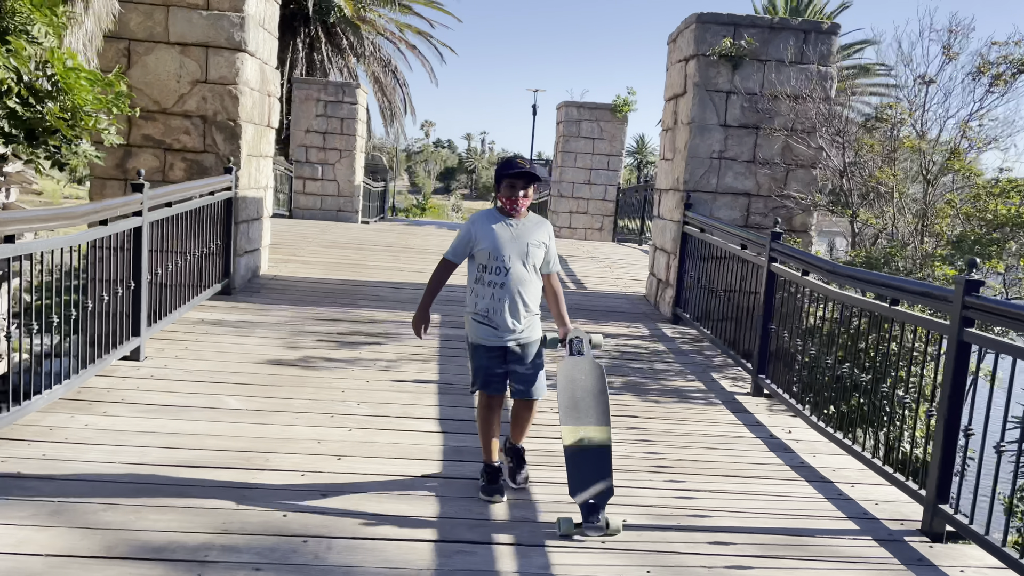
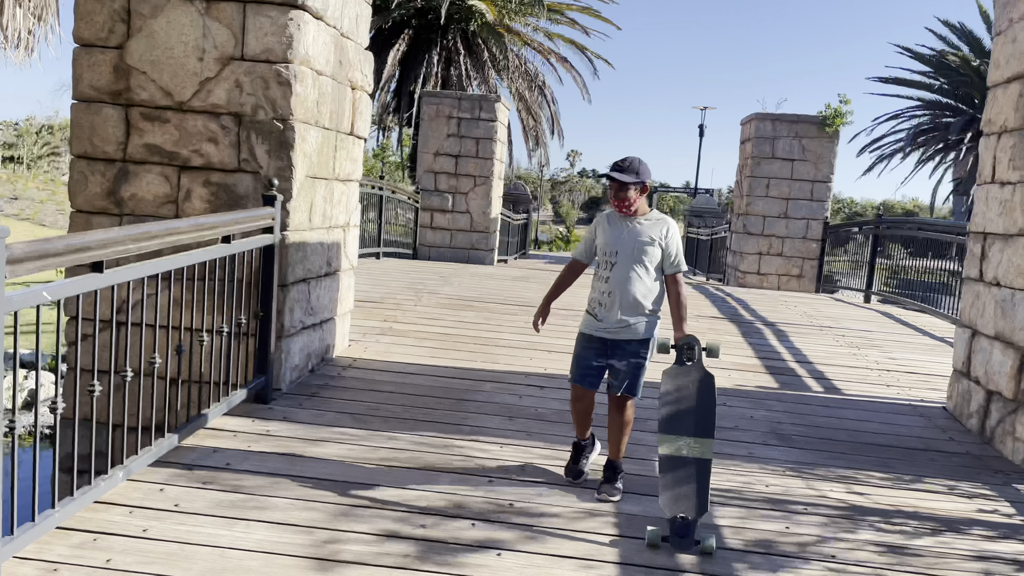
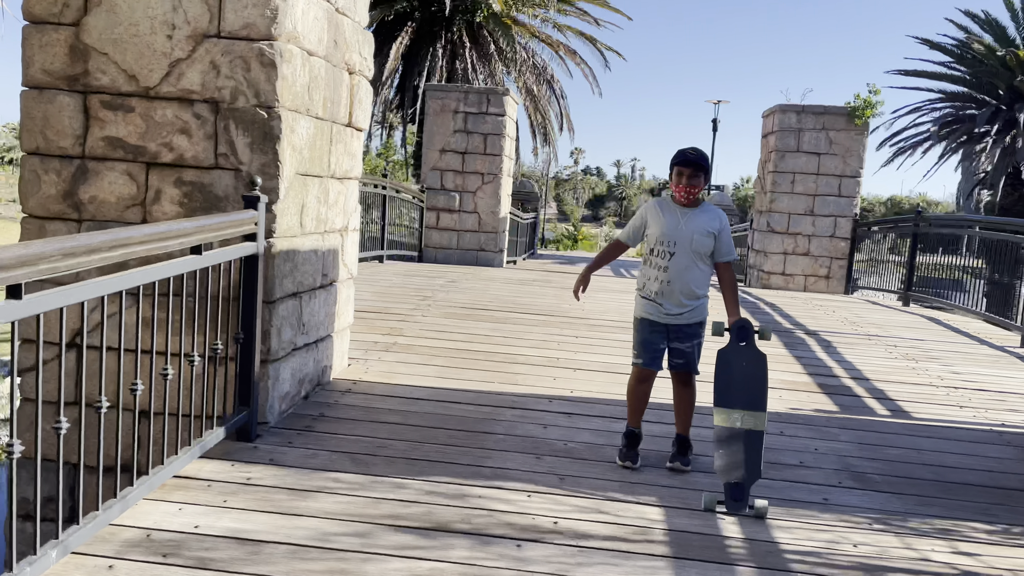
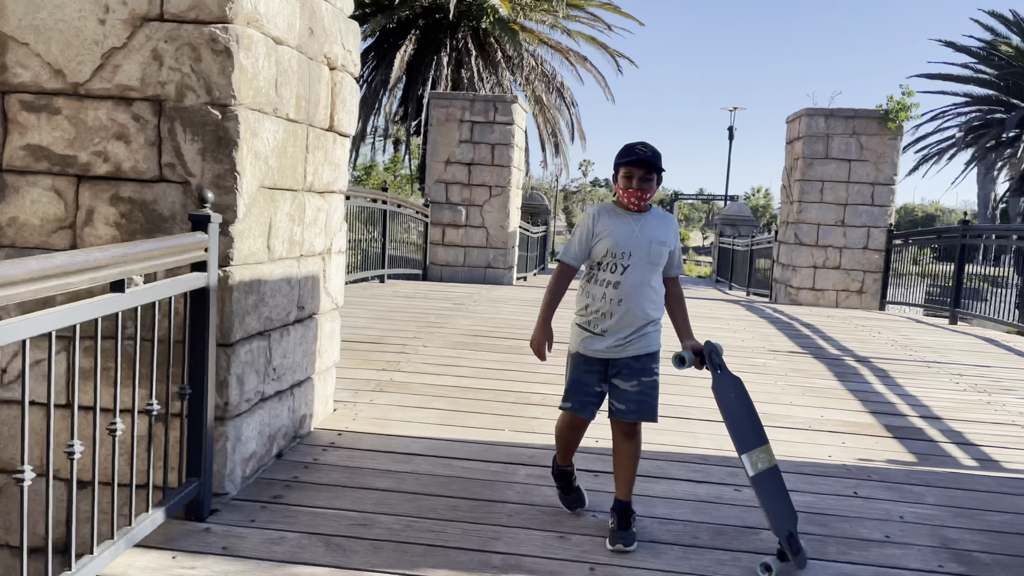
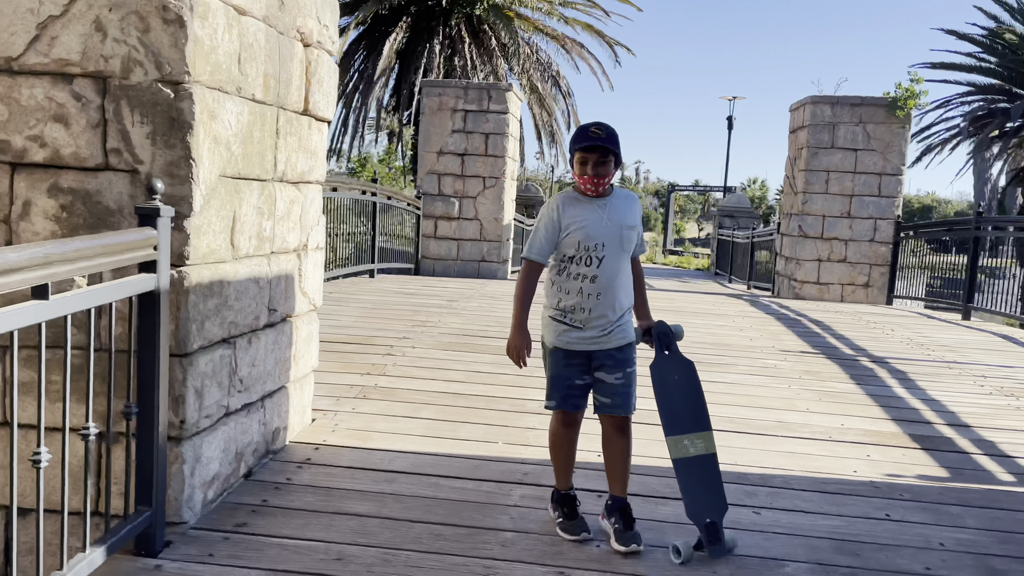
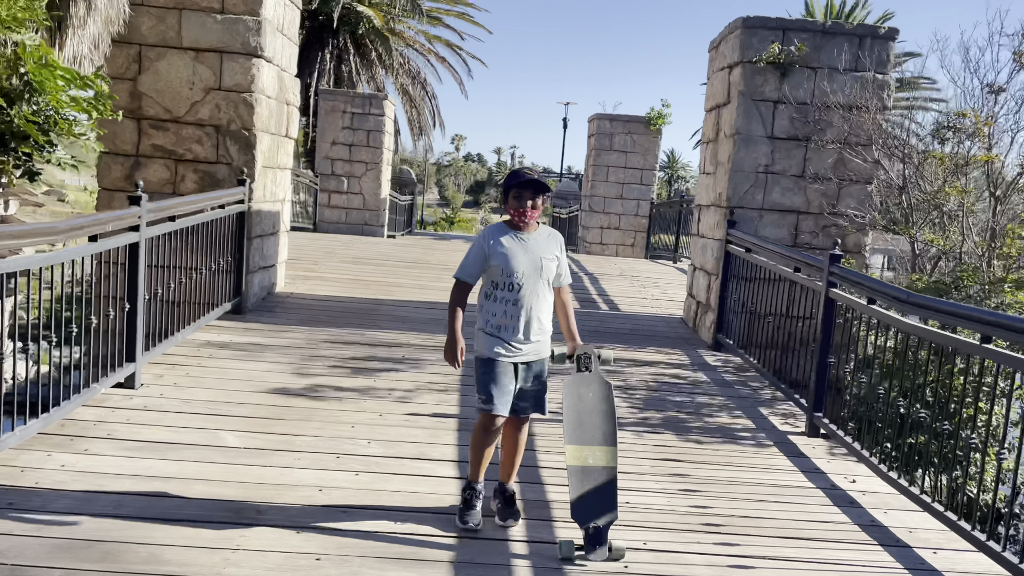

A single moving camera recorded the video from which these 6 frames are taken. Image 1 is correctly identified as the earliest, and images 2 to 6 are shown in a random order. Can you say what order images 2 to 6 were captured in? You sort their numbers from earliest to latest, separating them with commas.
6, 2, 3, 4, 5
